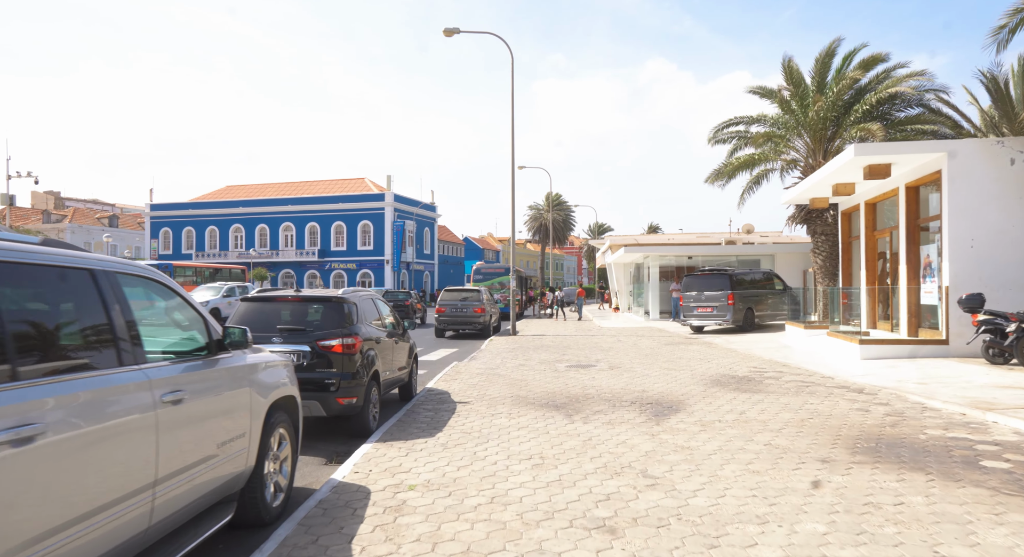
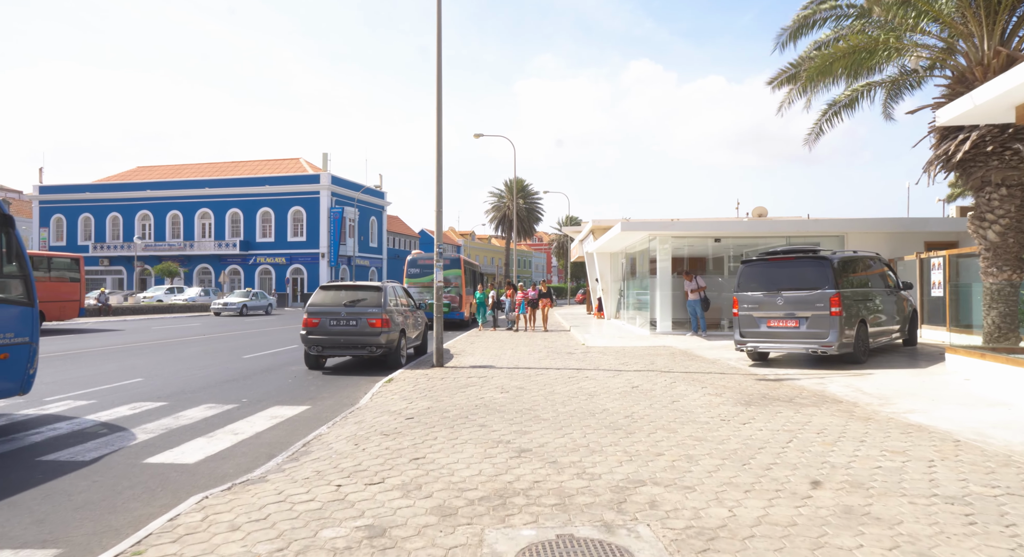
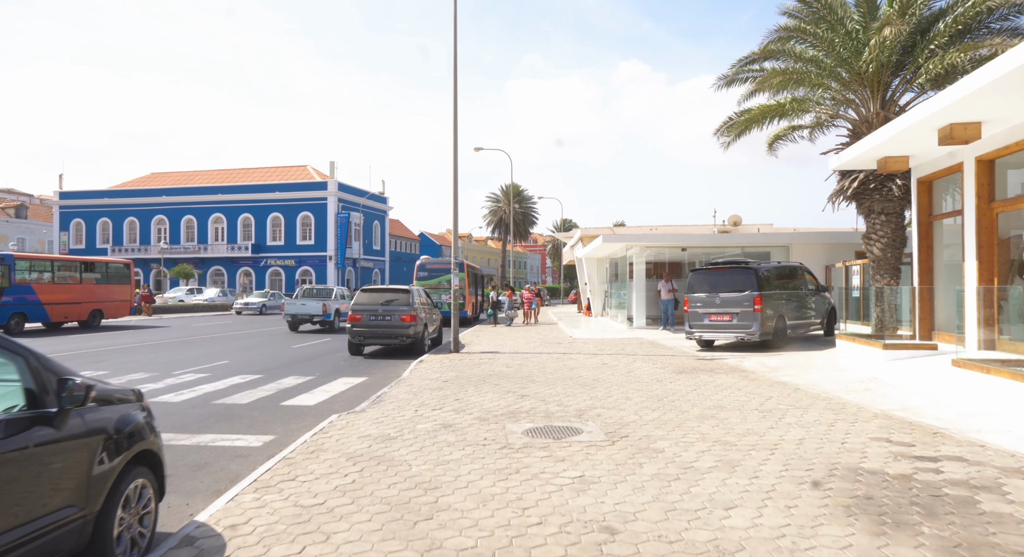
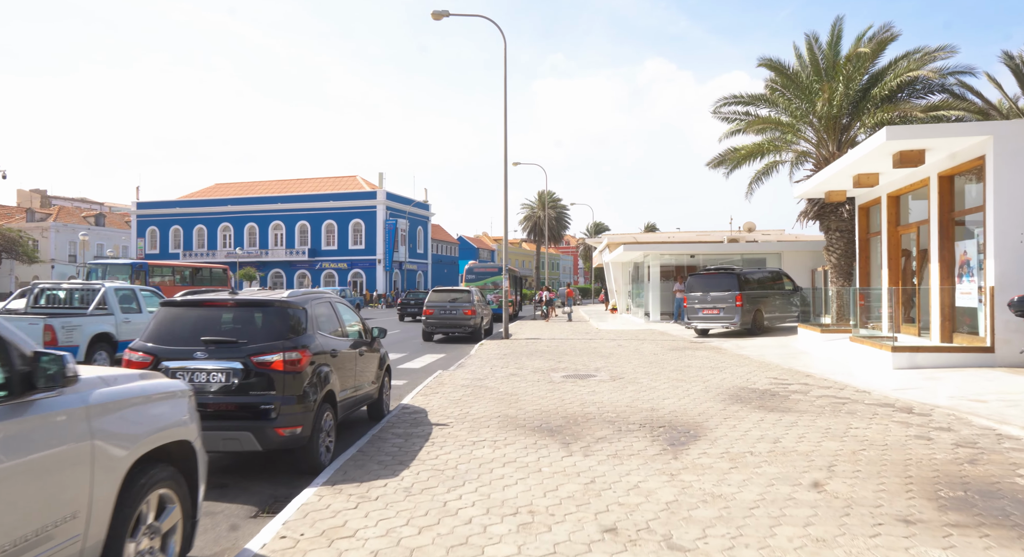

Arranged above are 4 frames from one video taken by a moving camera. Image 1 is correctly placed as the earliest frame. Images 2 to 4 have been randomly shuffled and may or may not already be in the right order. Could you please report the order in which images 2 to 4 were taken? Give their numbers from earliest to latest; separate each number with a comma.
4, 3, 2
